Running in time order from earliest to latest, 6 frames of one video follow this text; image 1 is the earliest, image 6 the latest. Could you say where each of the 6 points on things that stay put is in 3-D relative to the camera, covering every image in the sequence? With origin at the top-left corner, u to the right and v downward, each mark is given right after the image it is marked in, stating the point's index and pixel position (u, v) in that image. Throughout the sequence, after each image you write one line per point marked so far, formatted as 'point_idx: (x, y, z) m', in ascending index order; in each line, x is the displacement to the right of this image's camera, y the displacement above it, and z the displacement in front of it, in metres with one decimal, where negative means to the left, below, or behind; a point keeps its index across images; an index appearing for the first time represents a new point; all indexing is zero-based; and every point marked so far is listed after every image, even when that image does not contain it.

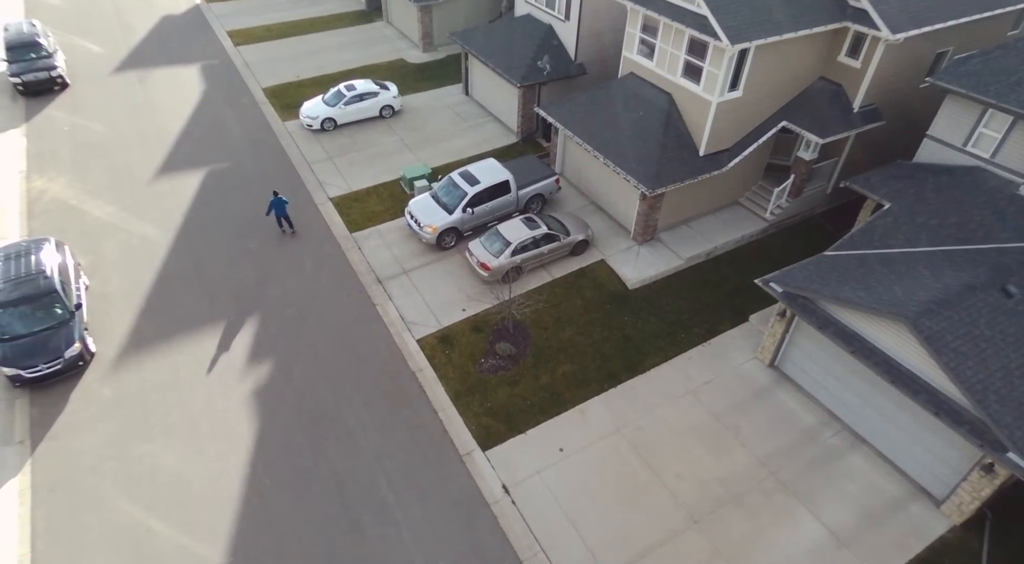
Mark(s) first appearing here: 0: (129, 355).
0: (-9.8, -1.9, +15.9) m
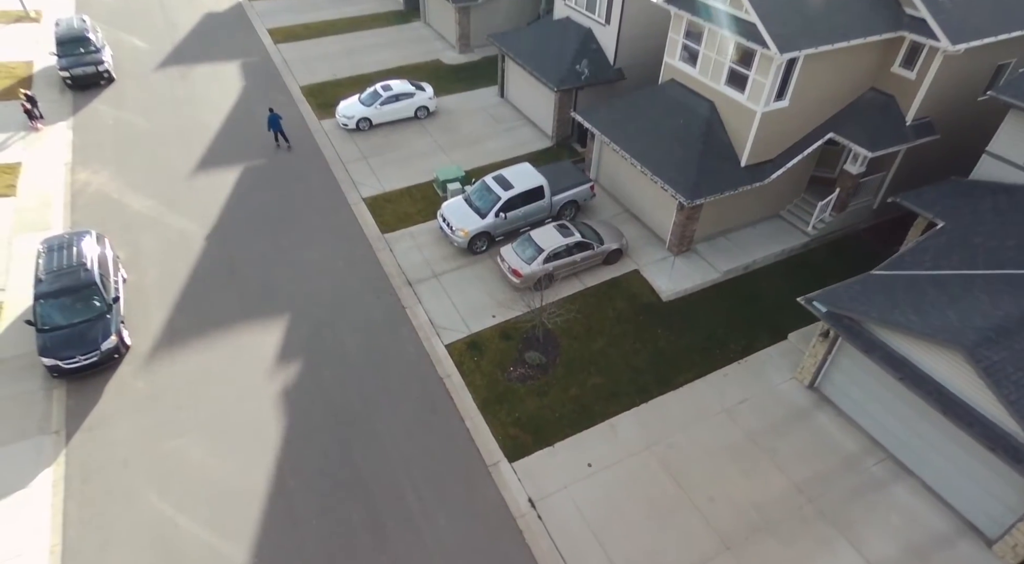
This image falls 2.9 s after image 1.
0: (-9.0, -1.8, +16.1) m
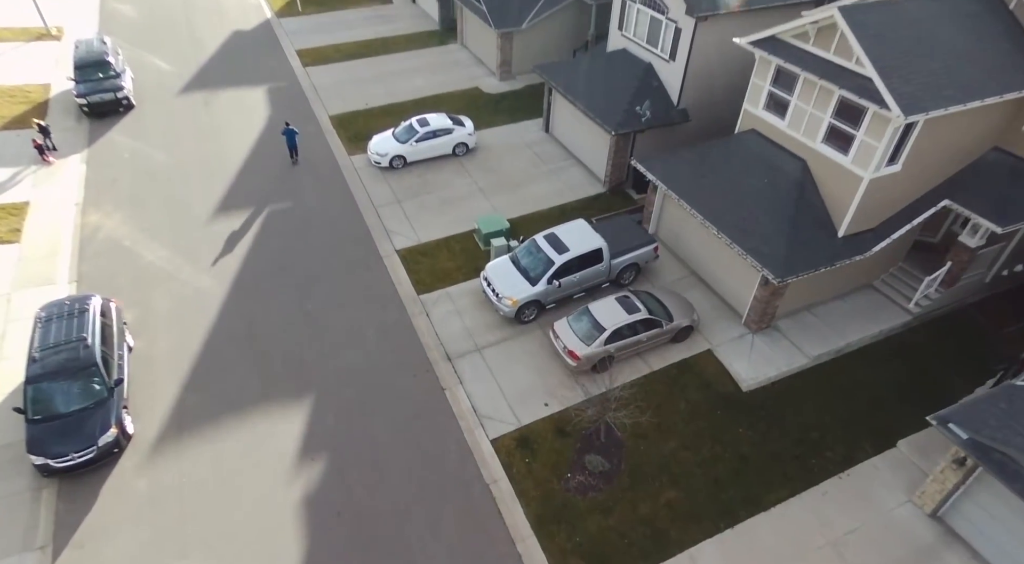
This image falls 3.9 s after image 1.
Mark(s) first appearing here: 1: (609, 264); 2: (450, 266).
0: (-7.7, -3.6, +14.1) m
1: (+2.7, +0.5, +17.3) m
2: (-1.9, +0.5, +19.0) m
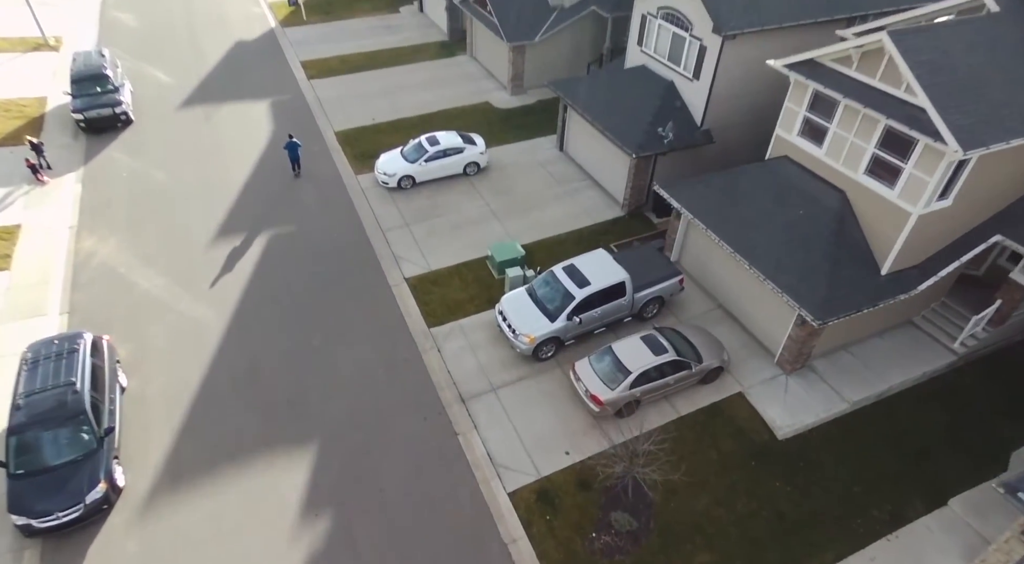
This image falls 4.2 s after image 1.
0: (-7.3, -4.4, +13.1) m
1: (+3.1, -0.4, +16.3) m
2: (-1.4, -0.4, +18.0) m
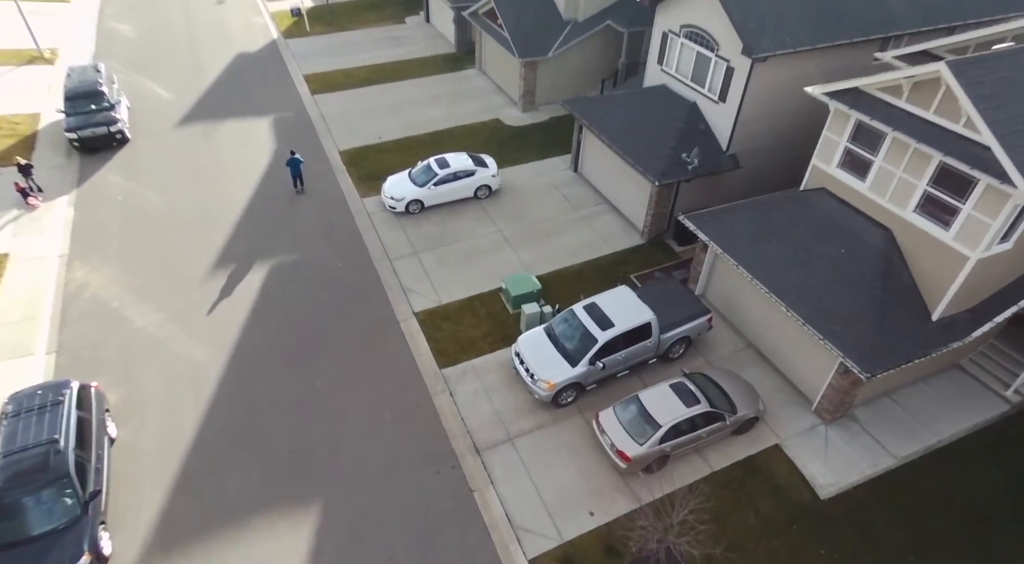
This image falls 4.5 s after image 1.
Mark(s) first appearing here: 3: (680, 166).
0: (-6.9, -5.4, +12.0) m
1: (+3.6, -1.4, +15.2) m
2: (-1.0, -1.4, +17.0) m
3: (+4.9, +3.4, +18.2) m
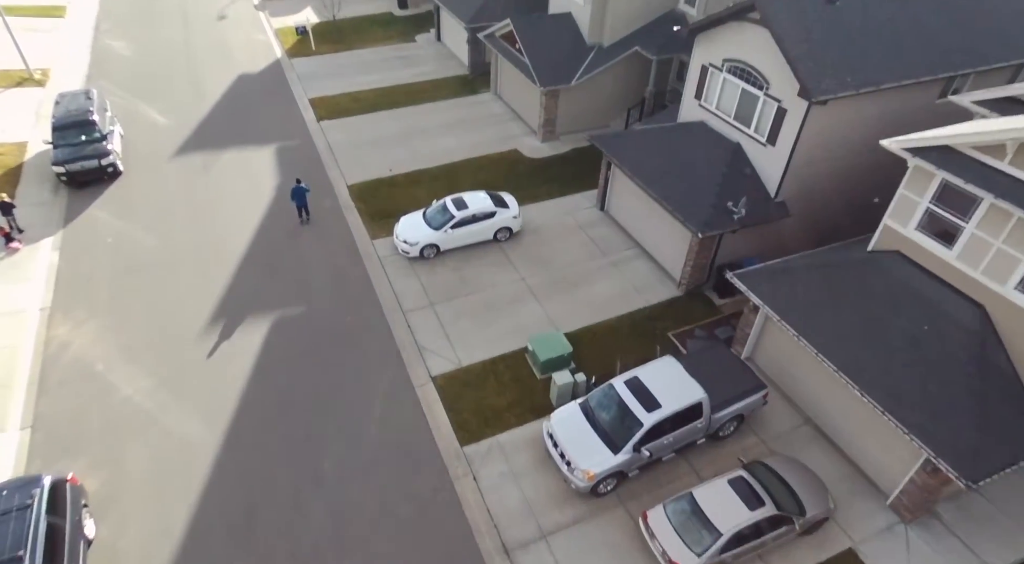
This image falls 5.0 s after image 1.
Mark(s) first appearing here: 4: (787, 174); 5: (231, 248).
0: (-6.2, -6.9, +10.3) m
1: (+4.3, -3.0, +13.5) m
2: (-0.3, -3.0, +15.2) m
3: (+5.7, +1.8, +16.5) m
4: (+7.3, +2.9, +16.4) m
5: (-8.8, +1.0, +19.4) m
